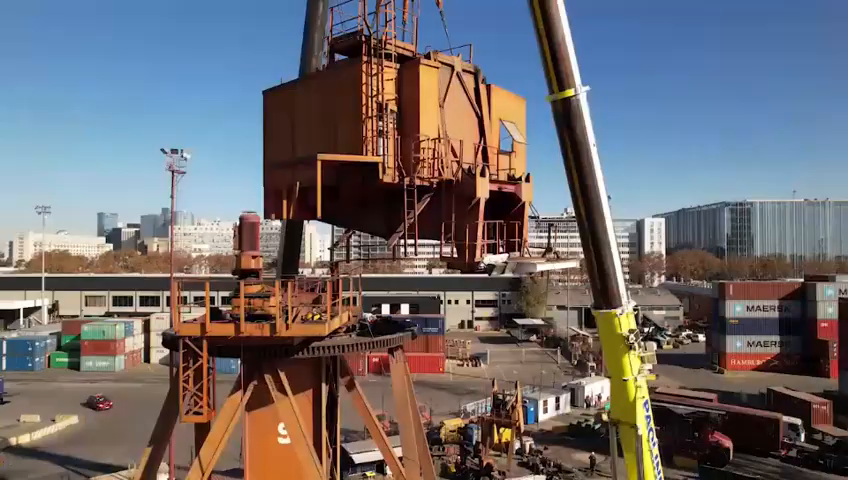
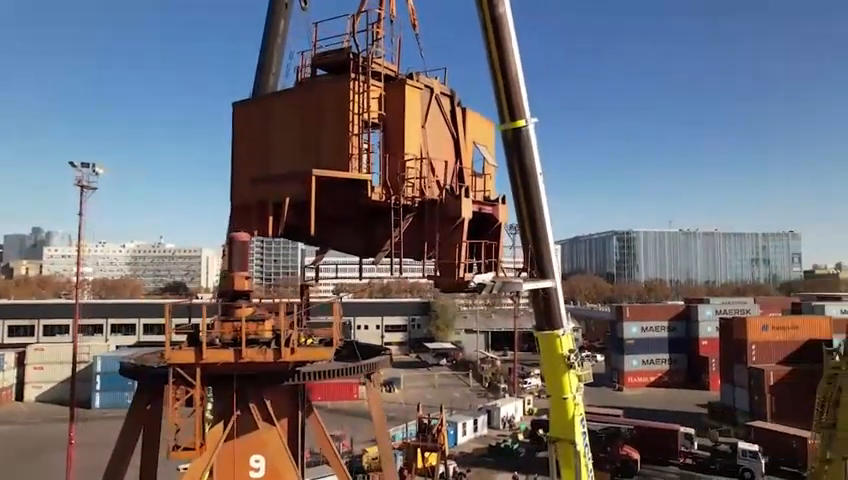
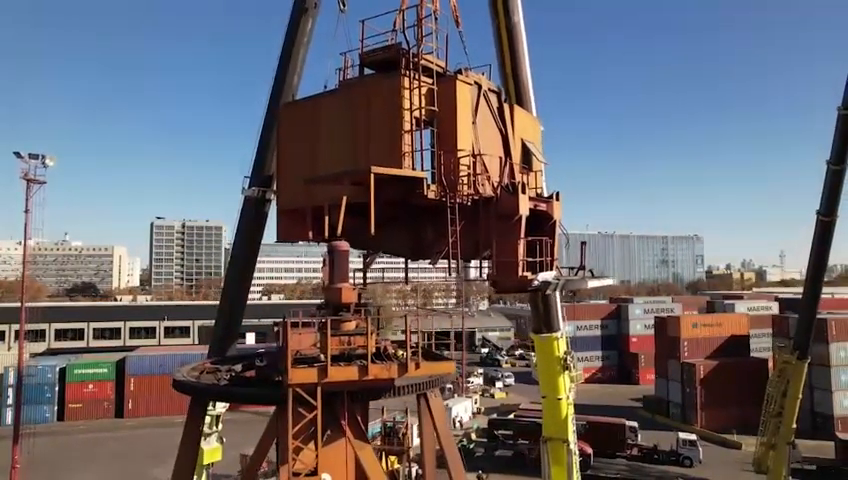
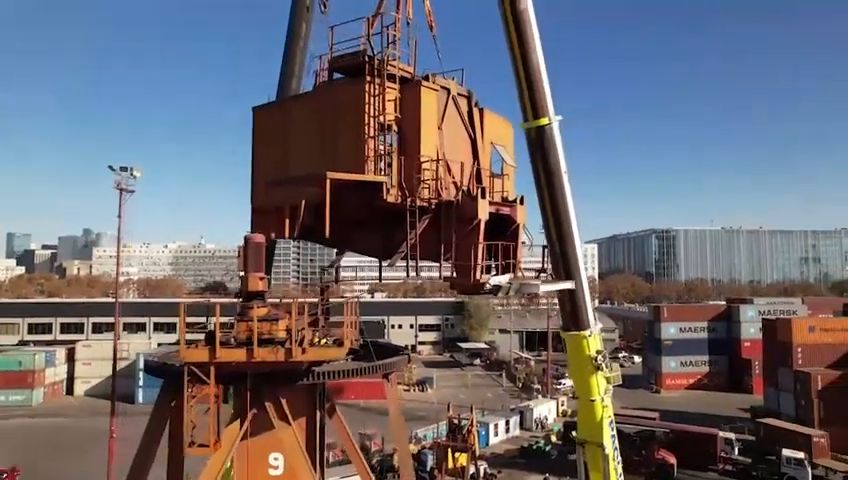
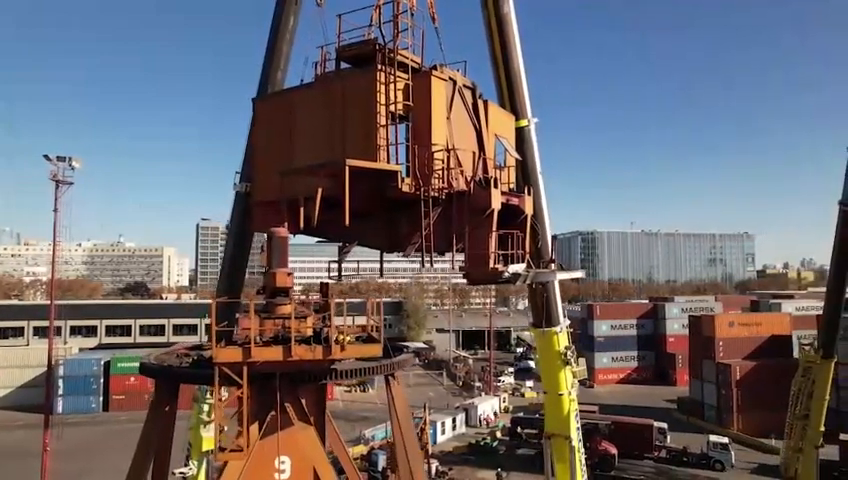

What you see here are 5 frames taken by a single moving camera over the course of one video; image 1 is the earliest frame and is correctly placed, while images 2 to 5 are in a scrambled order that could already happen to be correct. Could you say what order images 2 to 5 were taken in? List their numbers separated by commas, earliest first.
4, 2, 5, 3
